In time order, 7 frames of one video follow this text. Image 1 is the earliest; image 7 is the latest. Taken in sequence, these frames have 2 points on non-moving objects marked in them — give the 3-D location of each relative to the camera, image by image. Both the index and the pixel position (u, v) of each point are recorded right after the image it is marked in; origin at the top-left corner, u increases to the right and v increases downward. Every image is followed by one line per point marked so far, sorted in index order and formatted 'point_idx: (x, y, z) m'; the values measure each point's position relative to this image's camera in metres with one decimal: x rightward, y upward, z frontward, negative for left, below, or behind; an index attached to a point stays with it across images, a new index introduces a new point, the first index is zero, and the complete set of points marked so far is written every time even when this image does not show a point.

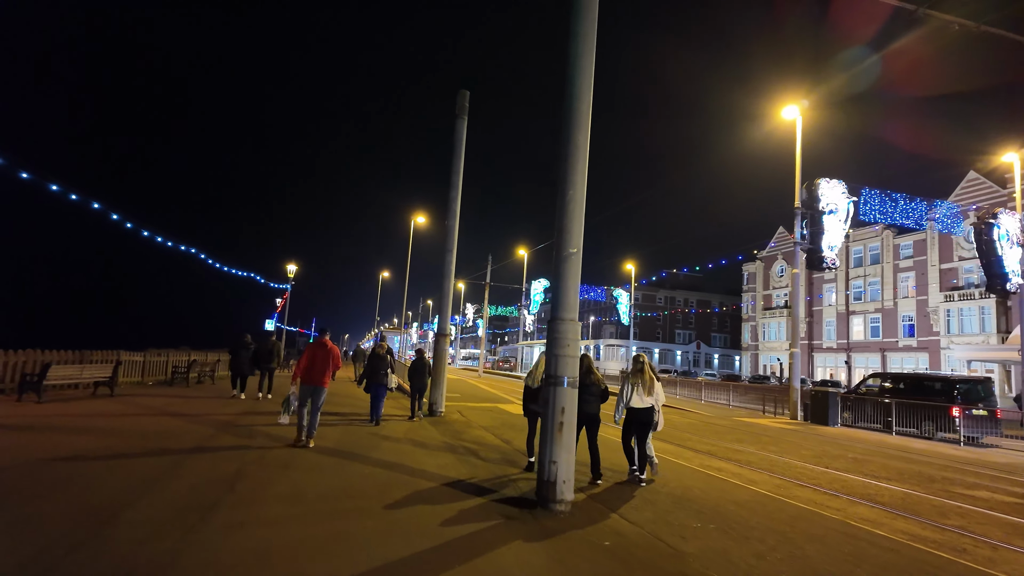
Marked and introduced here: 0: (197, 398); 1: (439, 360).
0: (-8.0, -2.8, +15.2) m
1: (-1.6, -1.6, +13.0) m
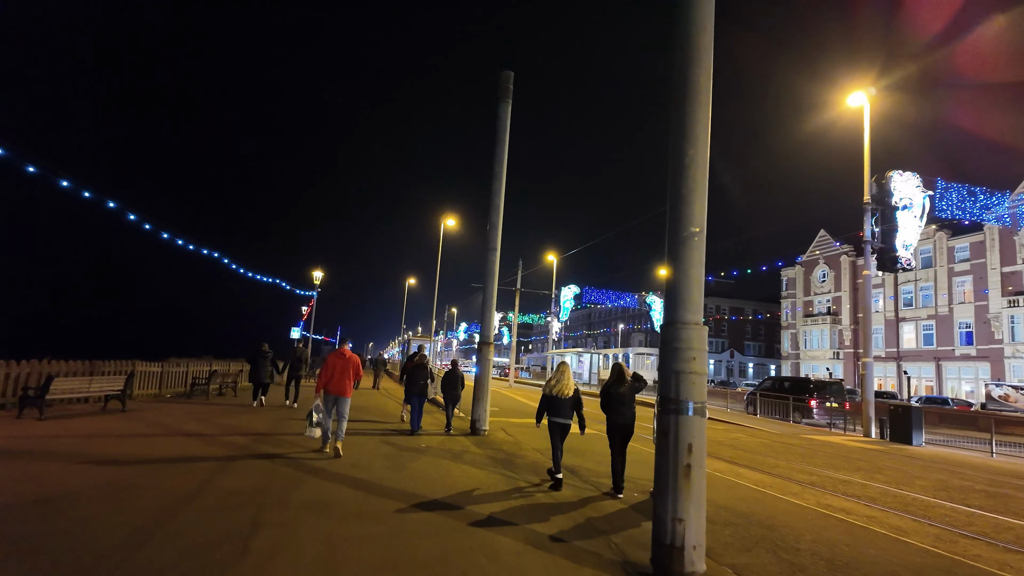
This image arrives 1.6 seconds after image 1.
0: (-6.9, -2.9, +14.0) m
1: (-0.6, -1.6, +11.6) m
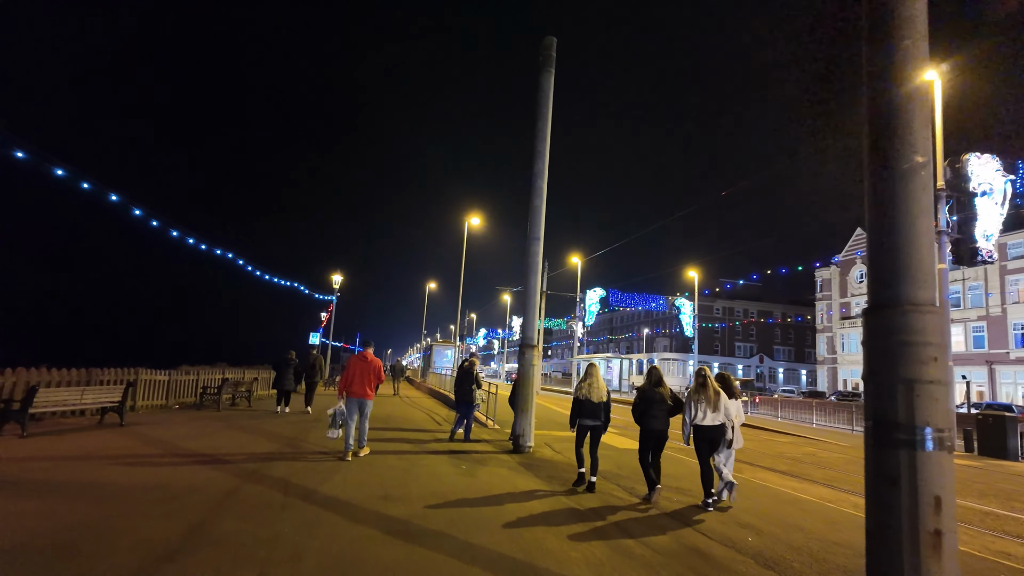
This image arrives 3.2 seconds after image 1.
0: (-6.0, -2.9, +12.7) m
1: (+0.3, -1.5, +10.1) m
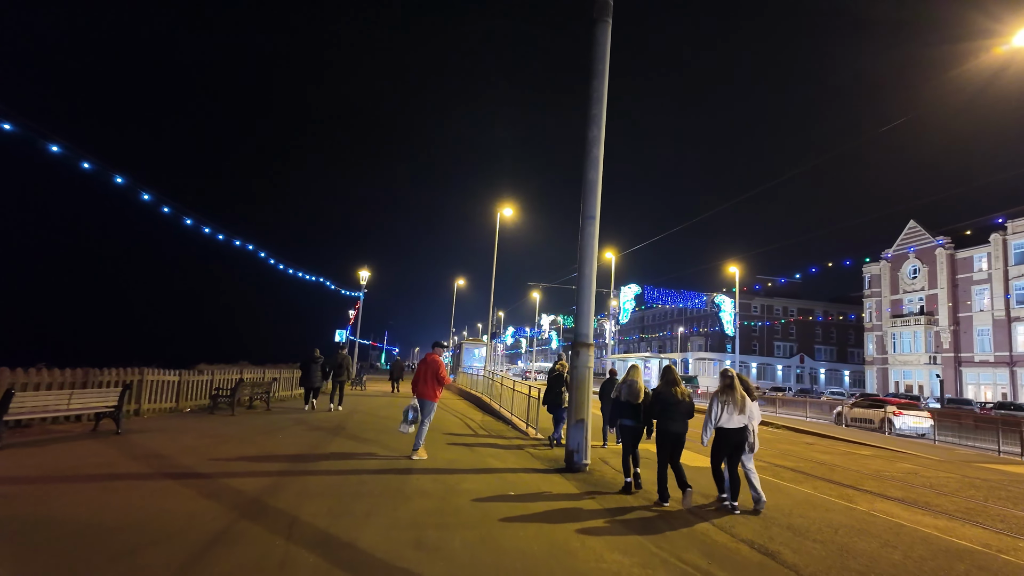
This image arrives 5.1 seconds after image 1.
0: (-5.1, -2.7, +11.4) m
1: (+1.0, -1.4, +8.5) m
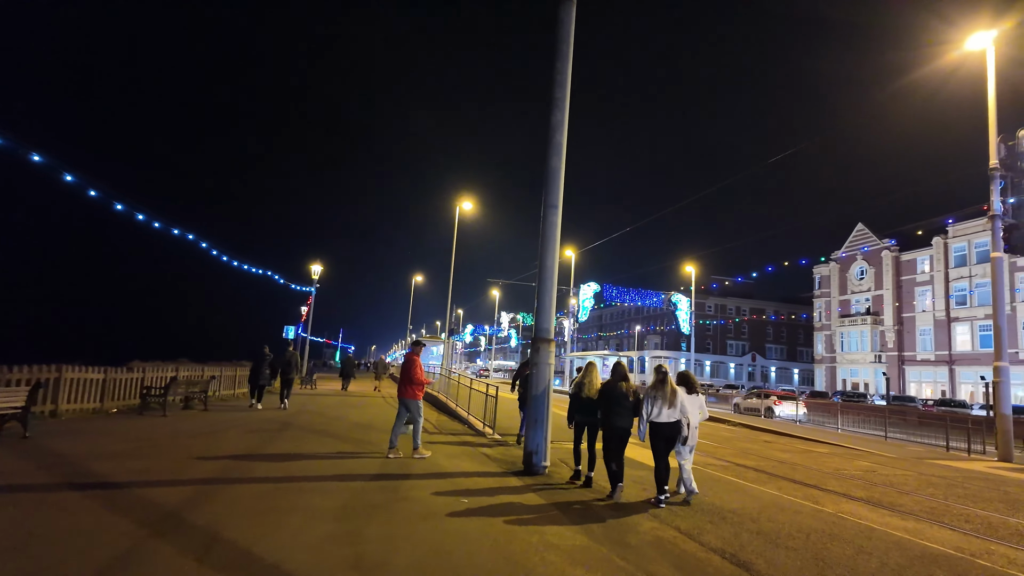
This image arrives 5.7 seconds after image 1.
0: (-5.9, -2.5, +10.5) m
1: (+0.4, -1.2, +8.1) m
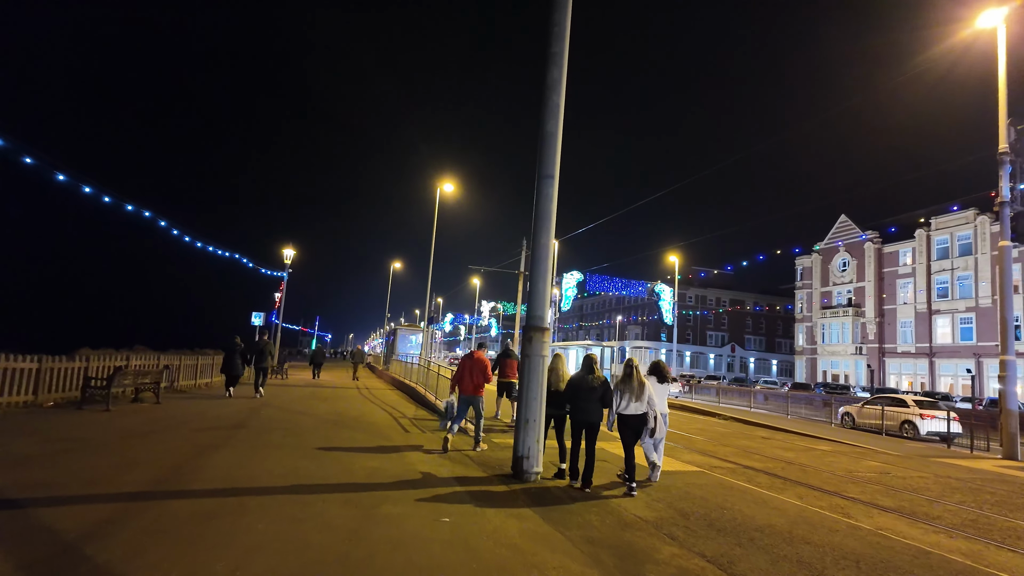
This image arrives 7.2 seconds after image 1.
0: (-6.2, -2.2, +9.3) m
1: (+0.3, -1.0, +7.1) m
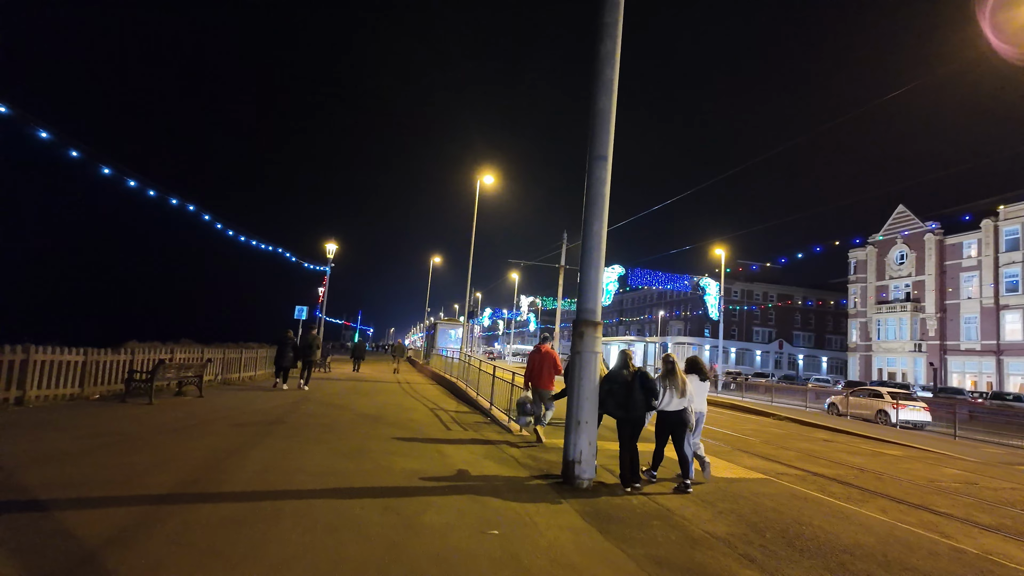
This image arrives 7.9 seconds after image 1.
0: (-5.5, -2.1, +9.2) m
1: (+0.8, -0.9, +6.5) m
